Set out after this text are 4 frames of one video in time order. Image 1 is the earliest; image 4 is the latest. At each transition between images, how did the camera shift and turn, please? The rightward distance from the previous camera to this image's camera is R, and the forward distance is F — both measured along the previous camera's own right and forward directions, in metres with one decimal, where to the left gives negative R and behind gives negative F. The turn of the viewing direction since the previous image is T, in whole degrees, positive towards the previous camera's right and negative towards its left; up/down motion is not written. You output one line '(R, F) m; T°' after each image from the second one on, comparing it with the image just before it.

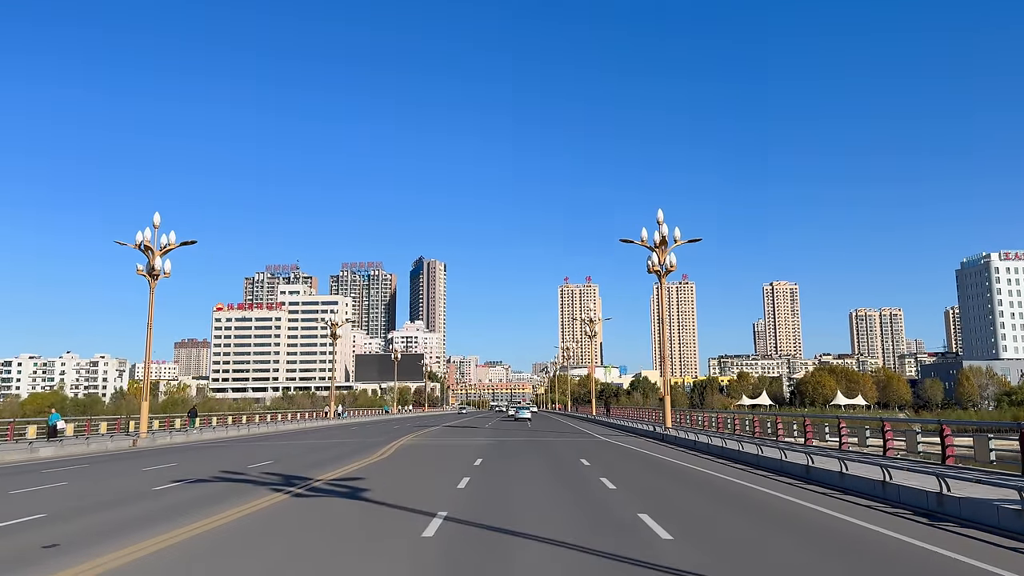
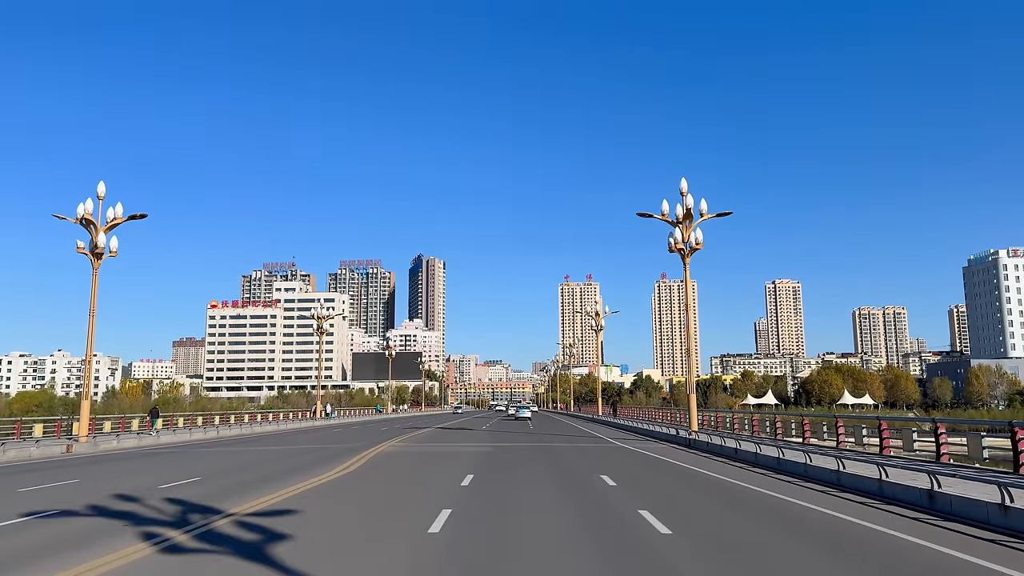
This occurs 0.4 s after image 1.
(0.0, +1.0) m; 0°
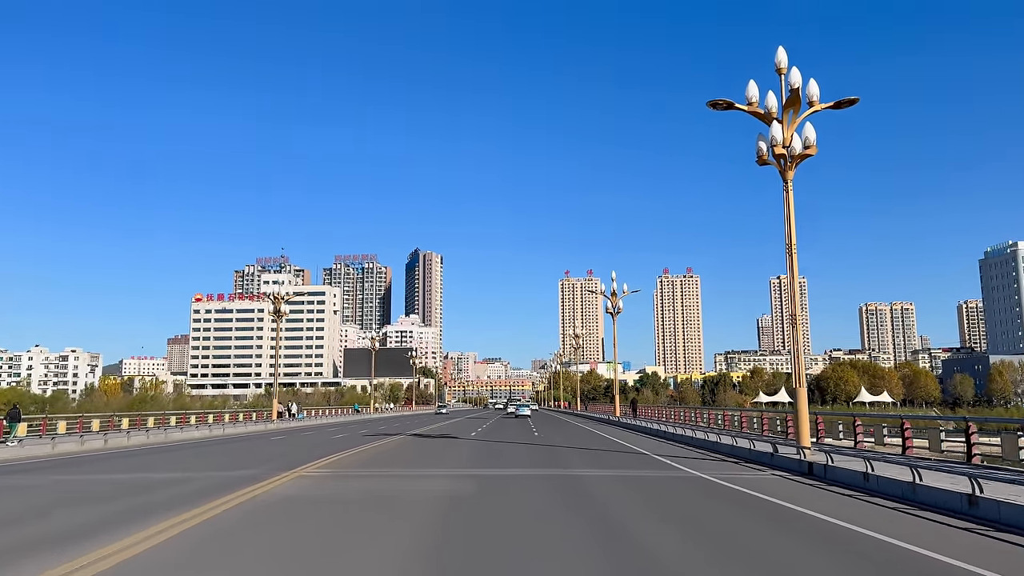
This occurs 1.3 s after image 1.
(0.0, +2.3) m; 0°
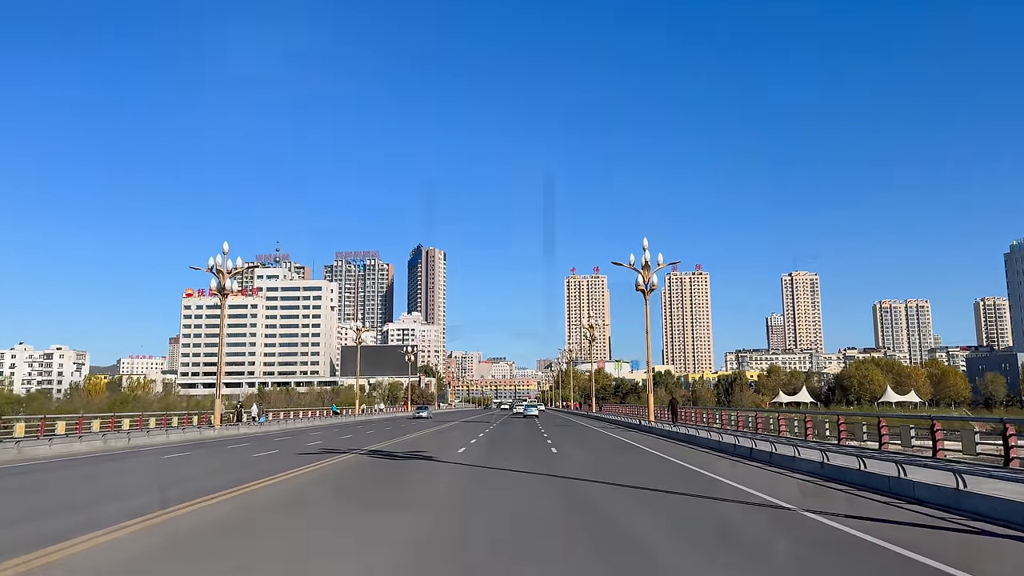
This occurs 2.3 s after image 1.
(0.0, +2.3) m; 0°
